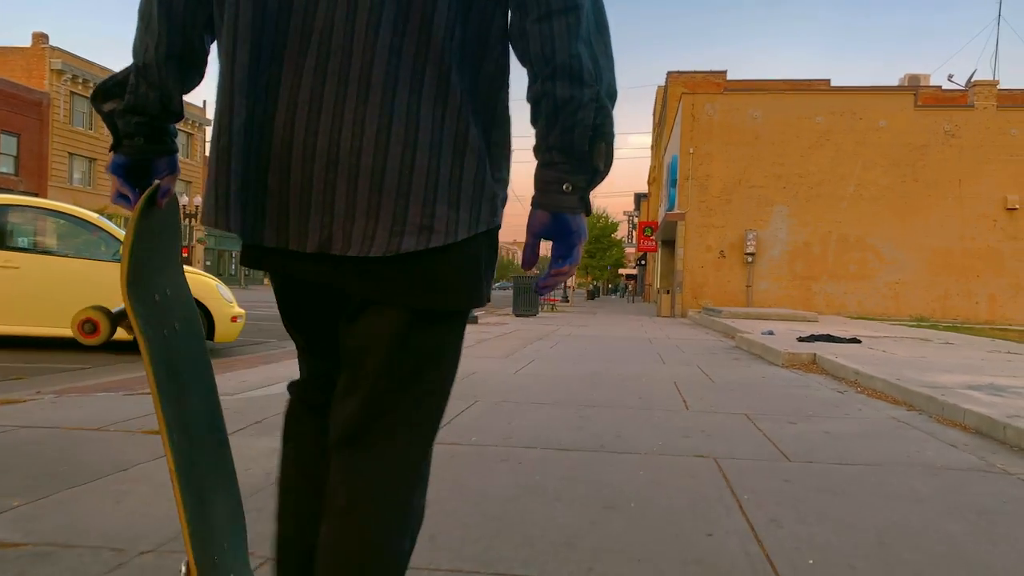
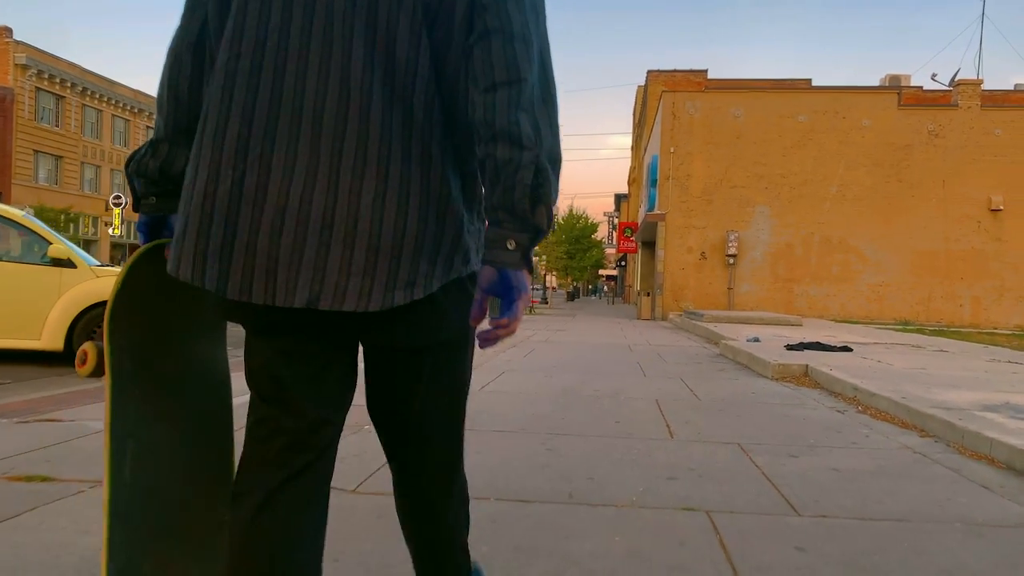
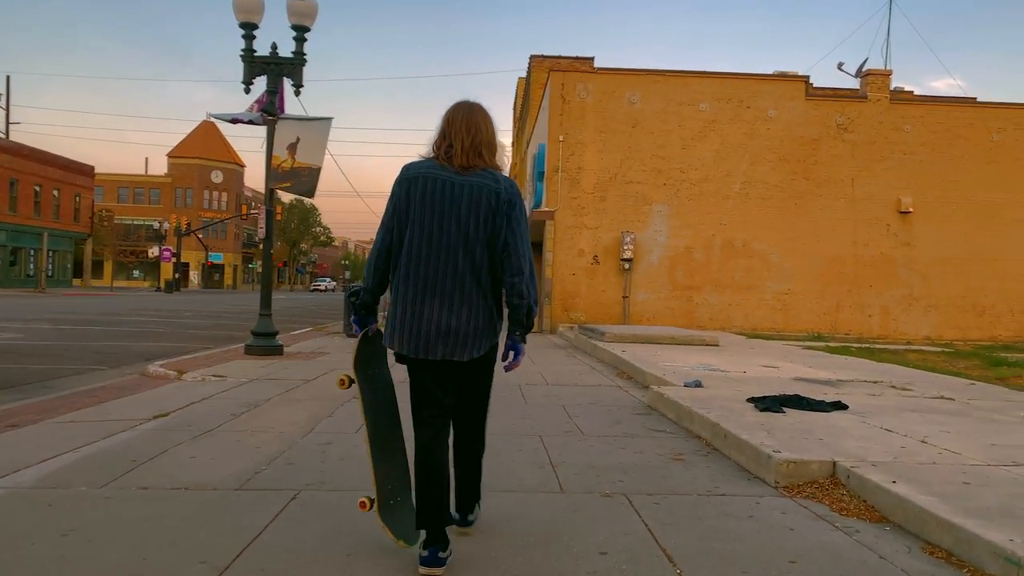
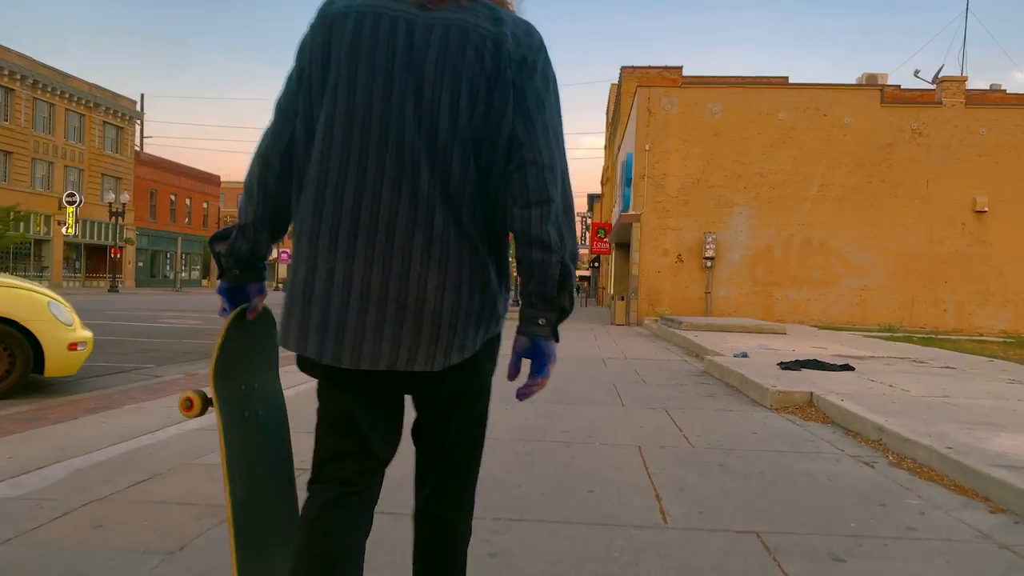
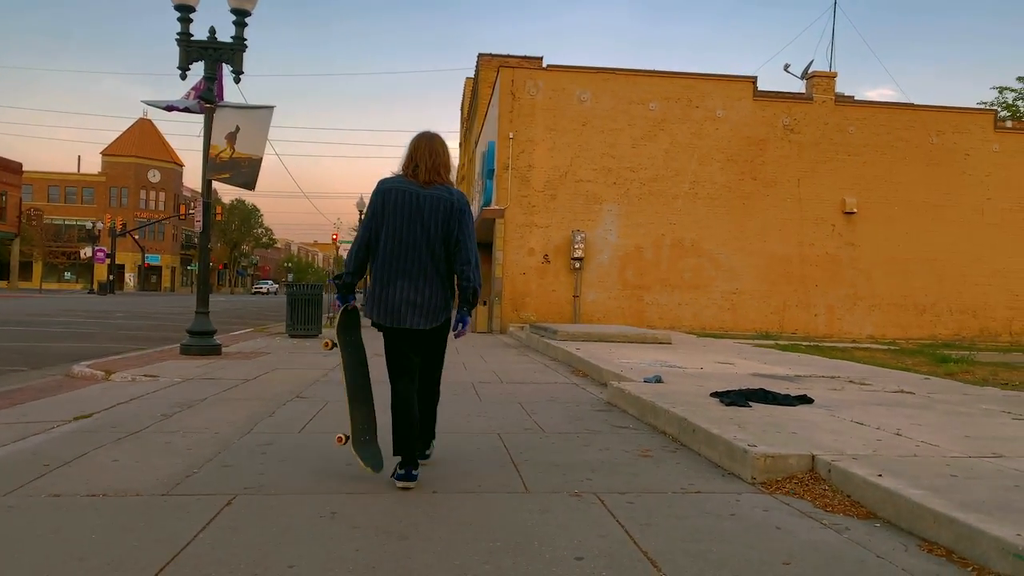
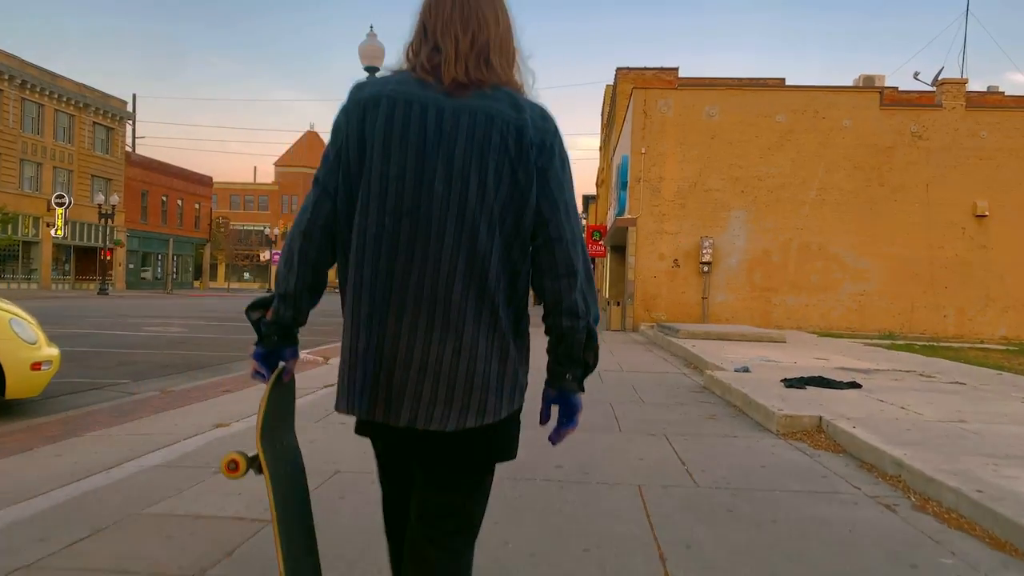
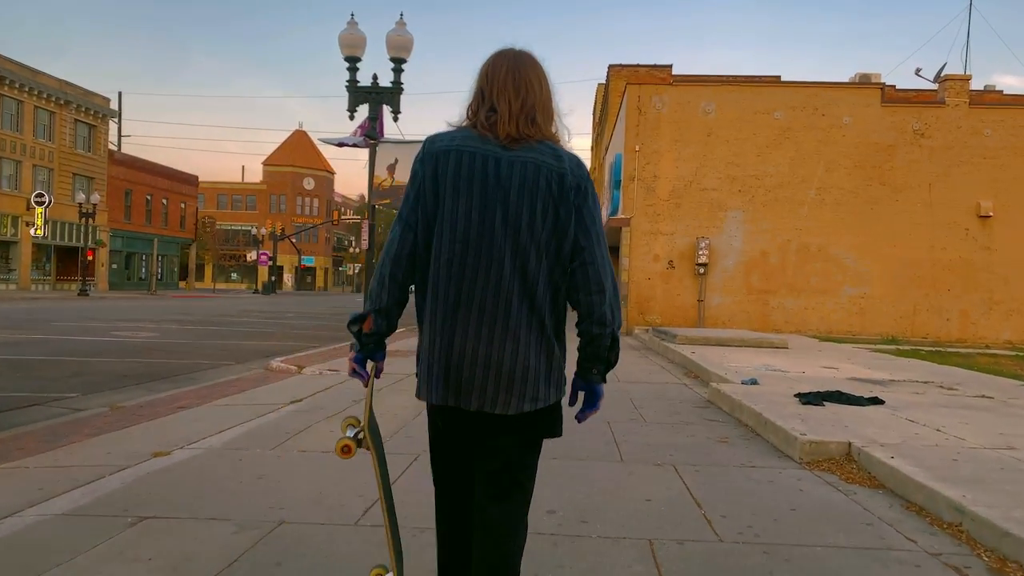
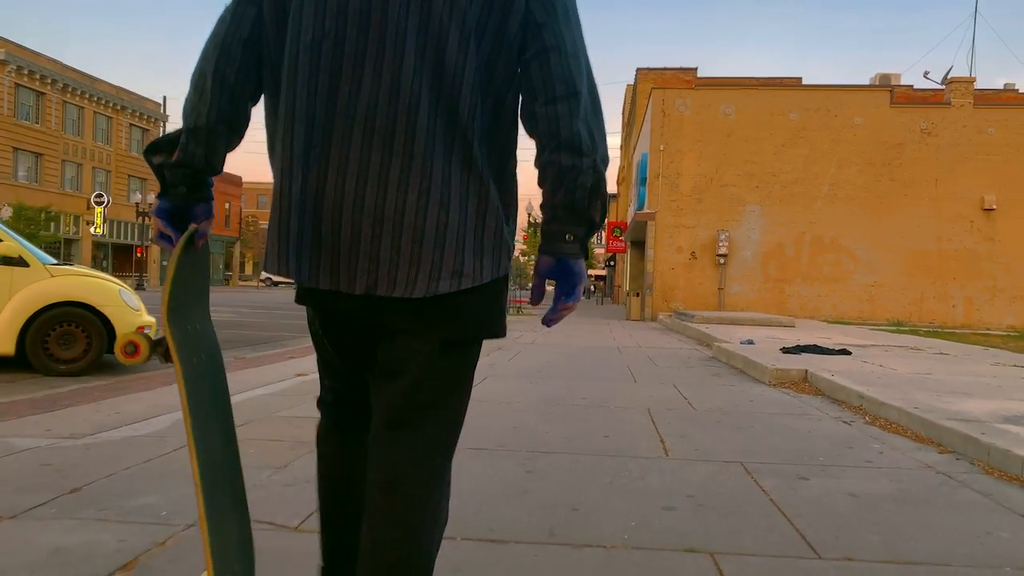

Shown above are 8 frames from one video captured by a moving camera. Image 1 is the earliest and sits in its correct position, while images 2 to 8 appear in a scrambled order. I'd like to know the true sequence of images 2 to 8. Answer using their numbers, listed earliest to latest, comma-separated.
2, 8, 4, 6, 7, 3, 5
